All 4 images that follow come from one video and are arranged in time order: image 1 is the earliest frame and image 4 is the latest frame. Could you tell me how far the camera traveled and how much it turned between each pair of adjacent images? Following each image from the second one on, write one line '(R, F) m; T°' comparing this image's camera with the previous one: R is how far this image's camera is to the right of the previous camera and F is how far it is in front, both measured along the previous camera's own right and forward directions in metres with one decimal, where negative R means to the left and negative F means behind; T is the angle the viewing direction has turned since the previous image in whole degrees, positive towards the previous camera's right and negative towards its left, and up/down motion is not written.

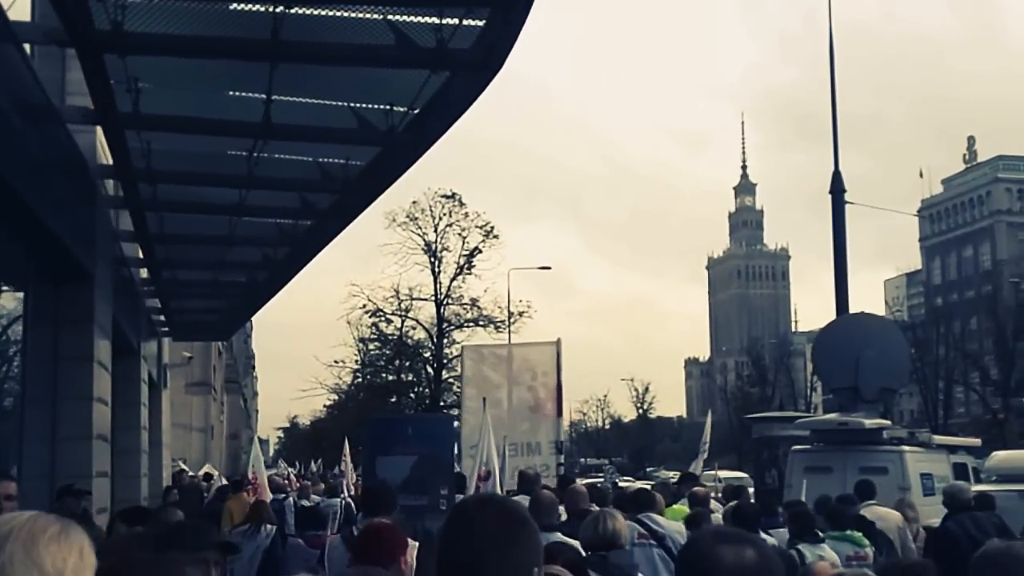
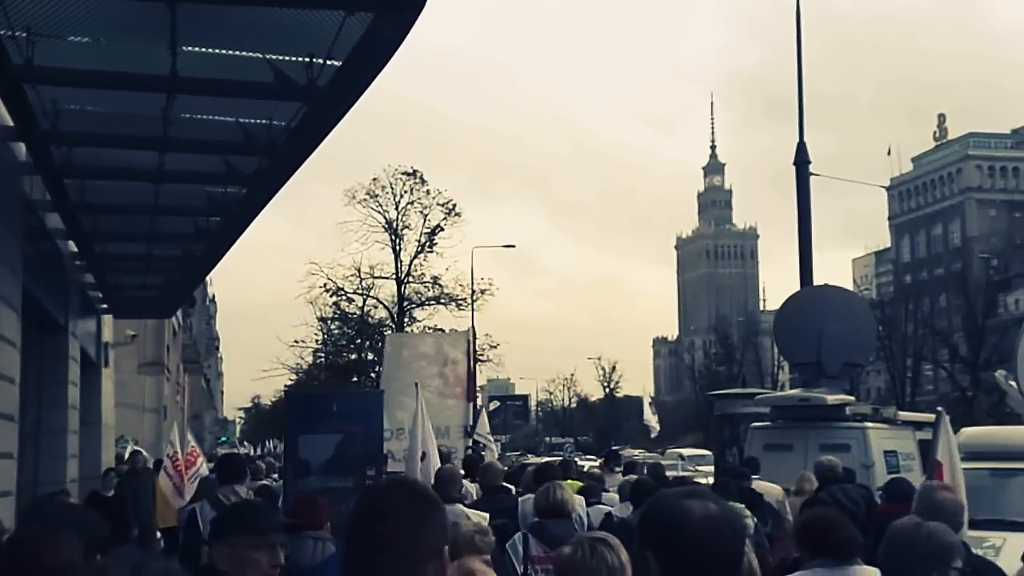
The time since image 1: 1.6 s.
(+0.3, +0.9) m; +1°
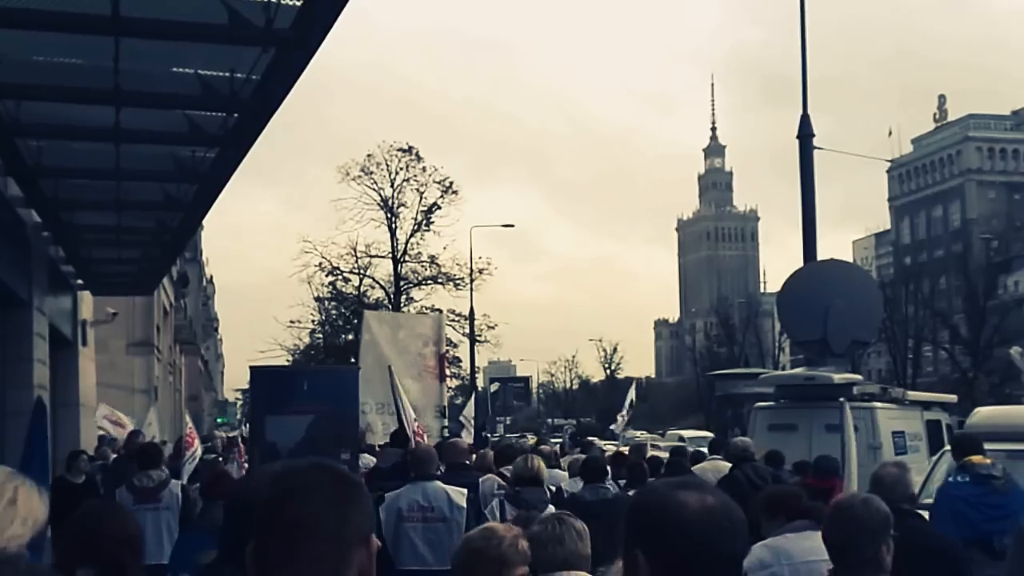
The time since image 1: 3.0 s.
(+0.2, +1.0) m; 0°
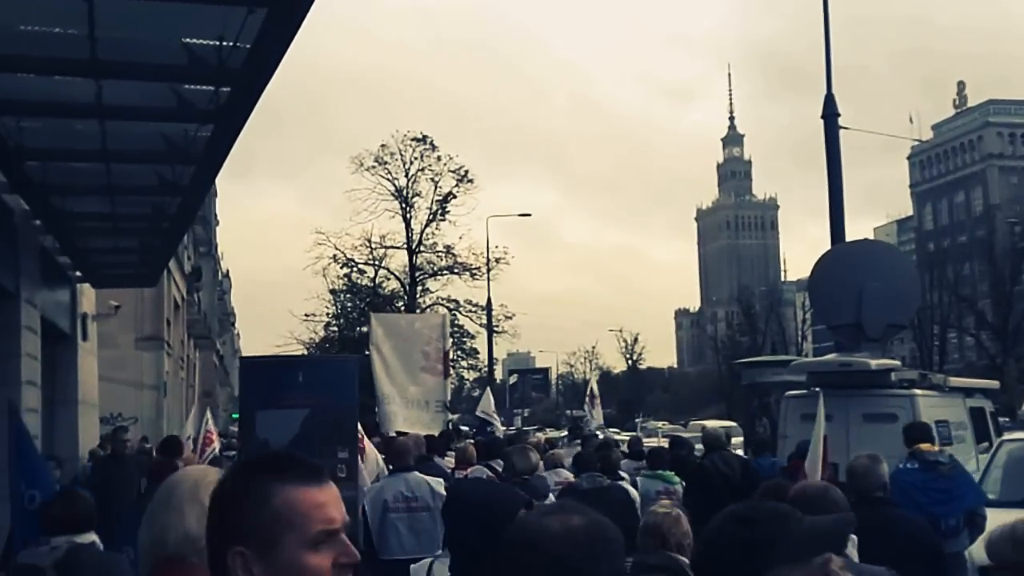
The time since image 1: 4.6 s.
(0.0, +1.0) m; -1°
